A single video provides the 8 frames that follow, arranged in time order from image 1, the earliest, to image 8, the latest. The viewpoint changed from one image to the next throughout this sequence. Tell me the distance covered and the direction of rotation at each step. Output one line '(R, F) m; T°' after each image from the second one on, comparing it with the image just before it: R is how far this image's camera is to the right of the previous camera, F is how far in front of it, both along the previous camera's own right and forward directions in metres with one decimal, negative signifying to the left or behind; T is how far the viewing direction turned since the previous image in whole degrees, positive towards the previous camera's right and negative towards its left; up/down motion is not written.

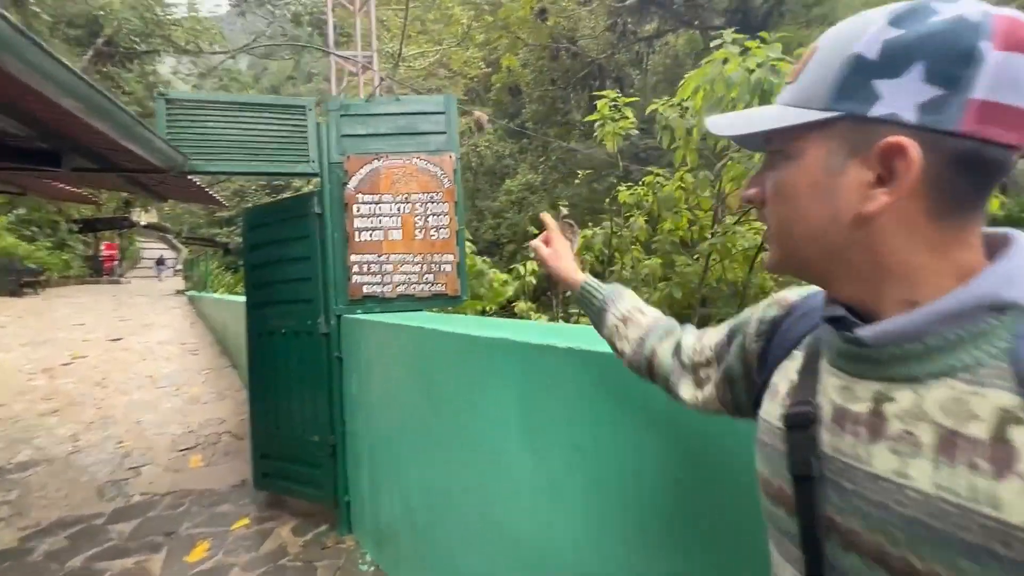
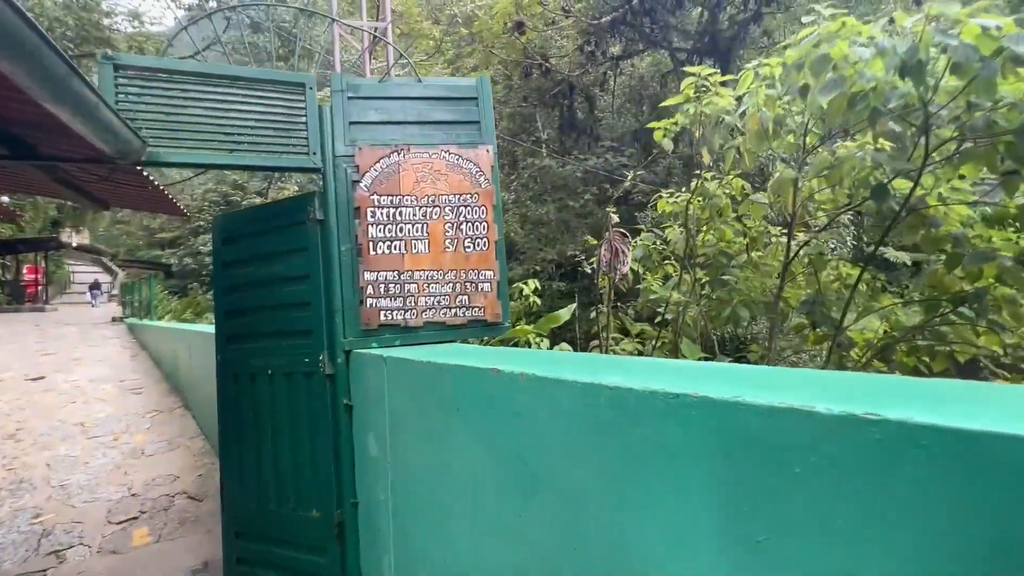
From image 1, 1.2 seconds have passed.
(-0.8, +1.0) m; +5°
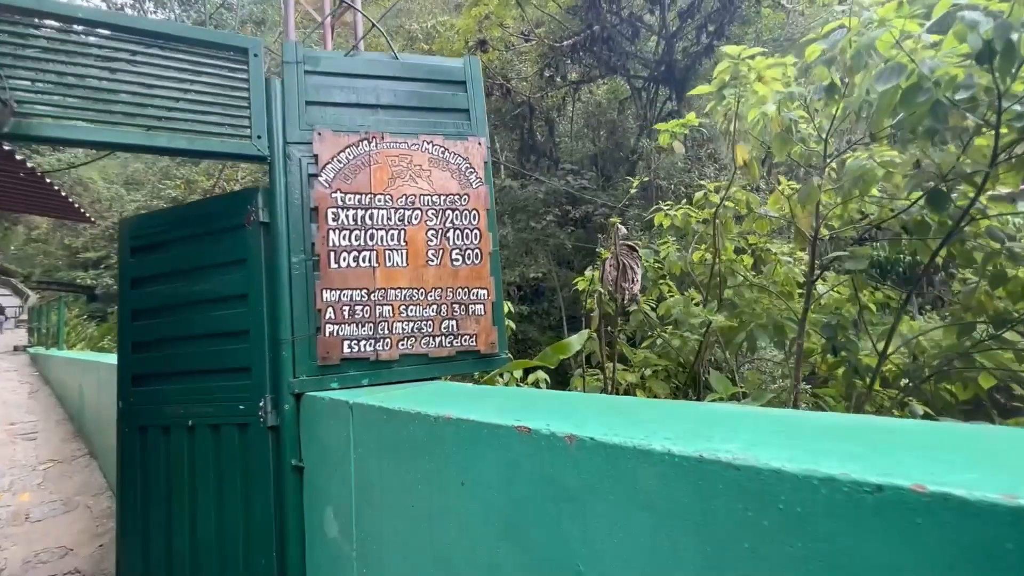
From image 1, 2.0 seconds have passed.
(-0.3, +0.7) m; +6°
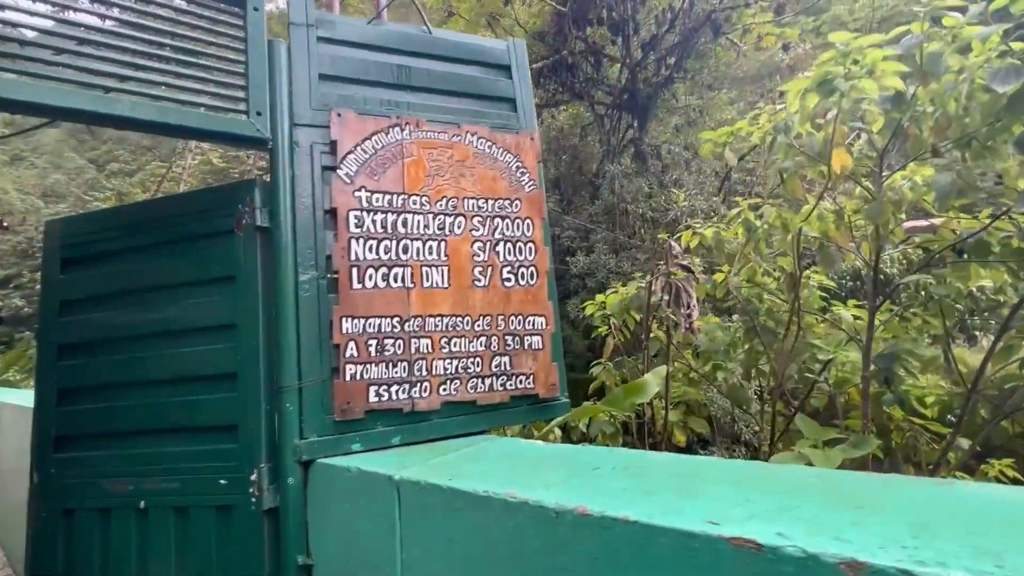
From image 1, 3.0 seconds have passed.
(-0.6, +0.6) m; +6°
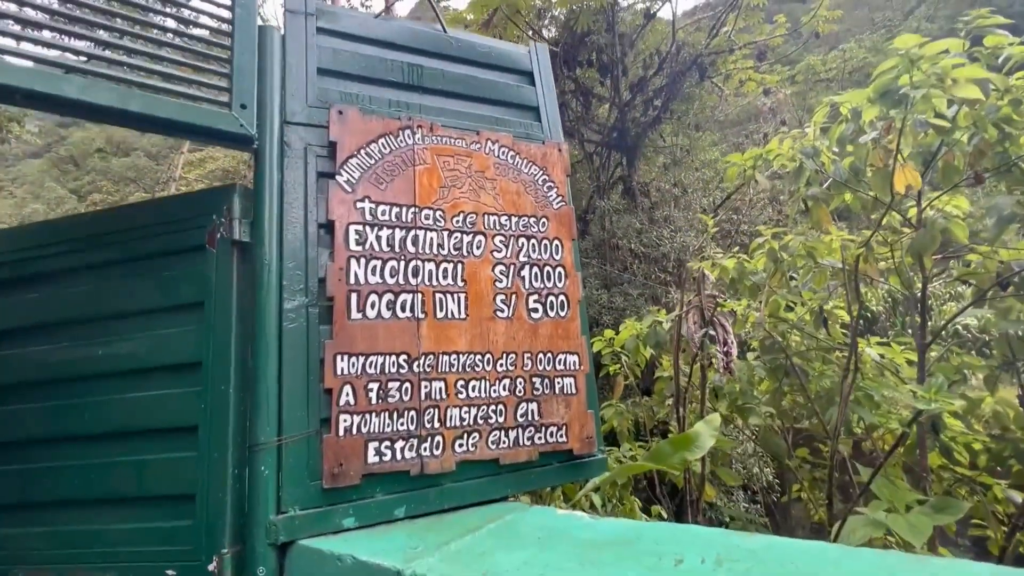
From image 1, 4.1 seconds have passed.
(-0.2, +0.4) m; +2°
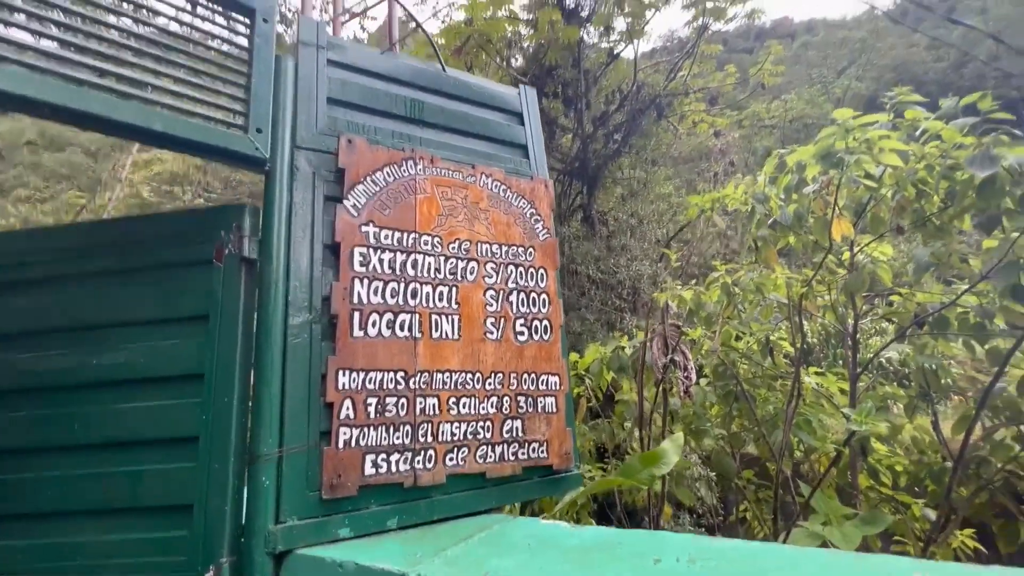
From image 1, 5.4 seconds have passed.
(-0.2, -0.2) m; +5°
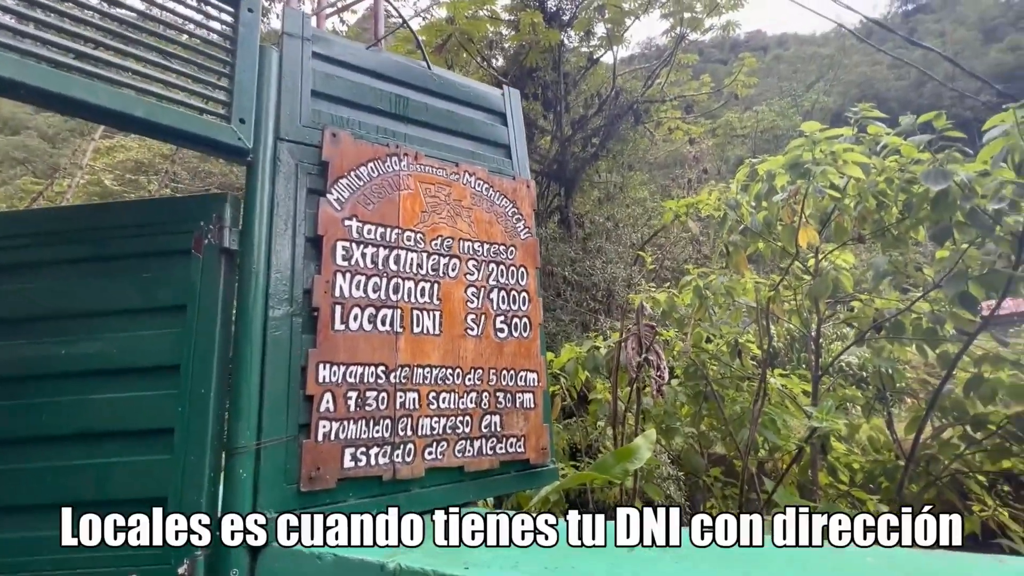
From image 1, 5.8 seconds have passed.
(0.0, 0.0) m; +3°
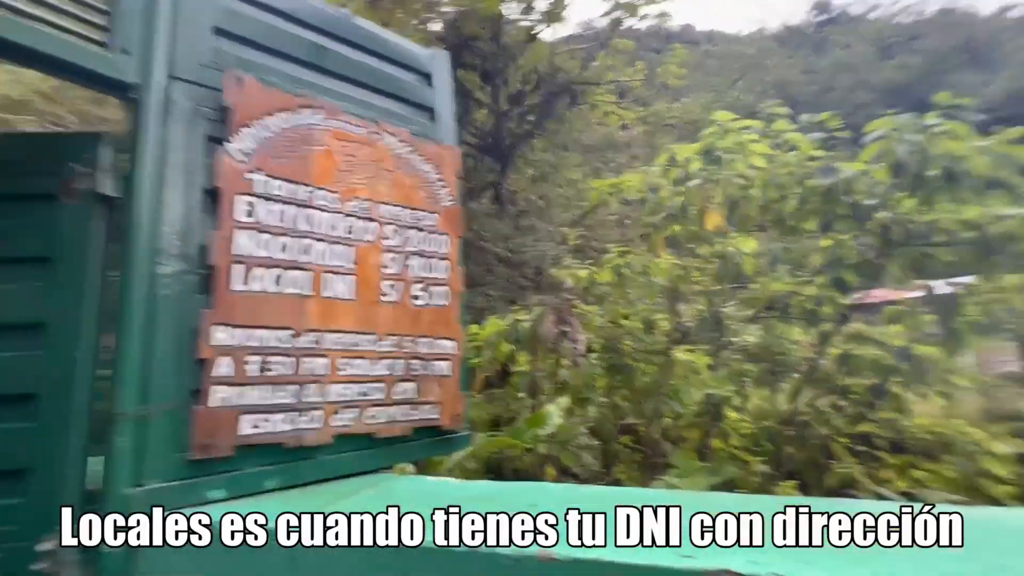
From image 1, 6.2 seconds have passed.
(+0.1, 0.0) m; +8°
